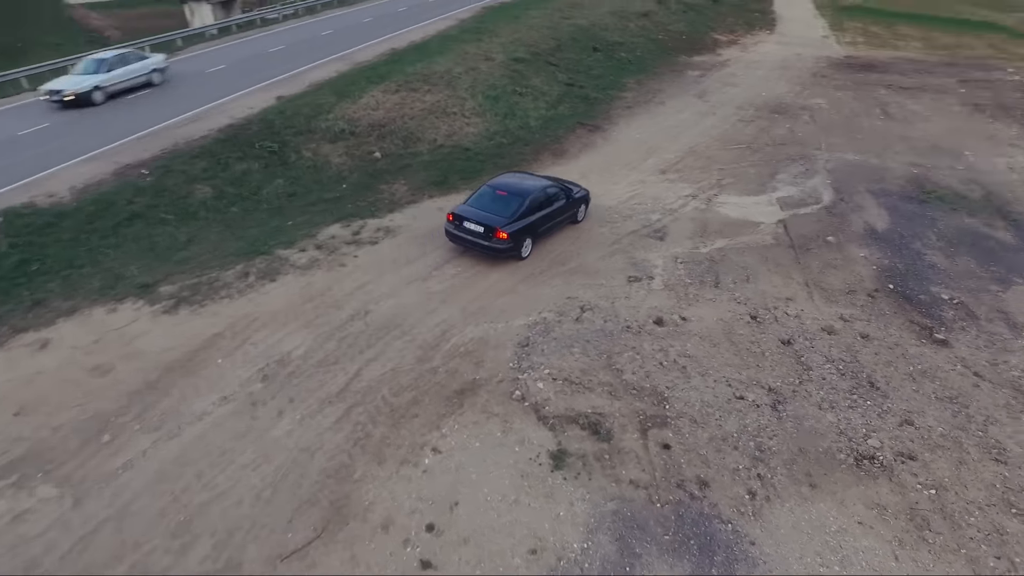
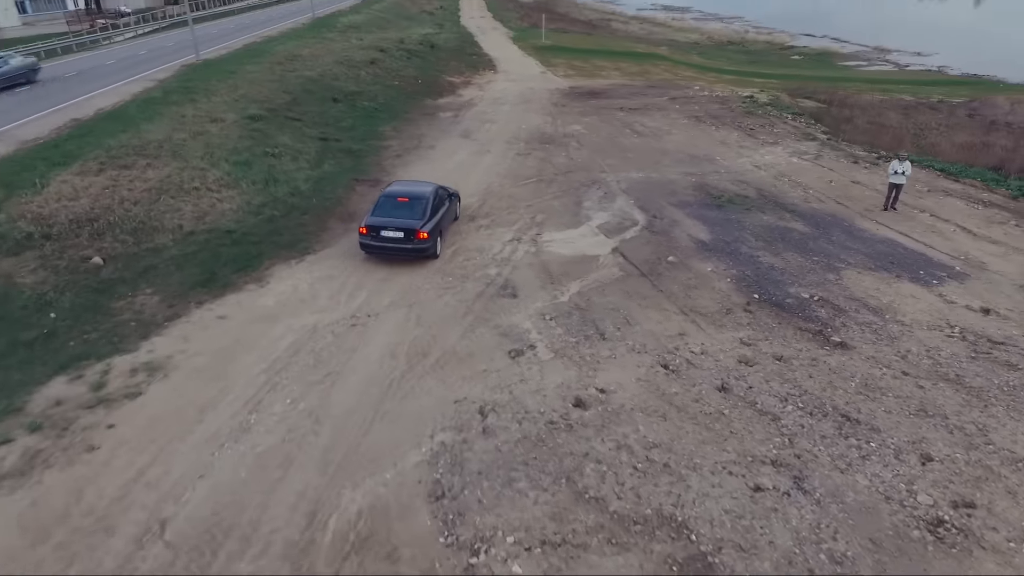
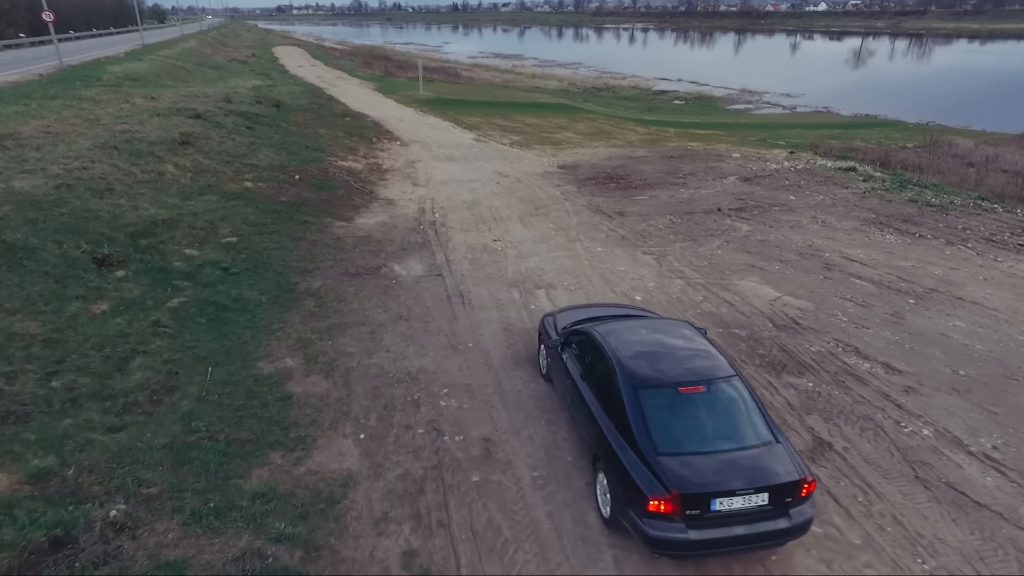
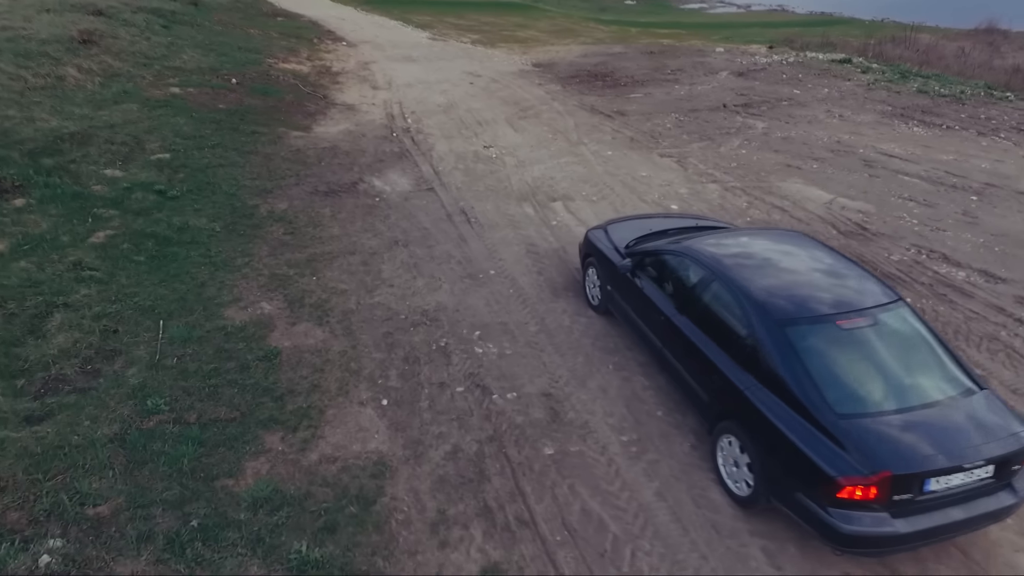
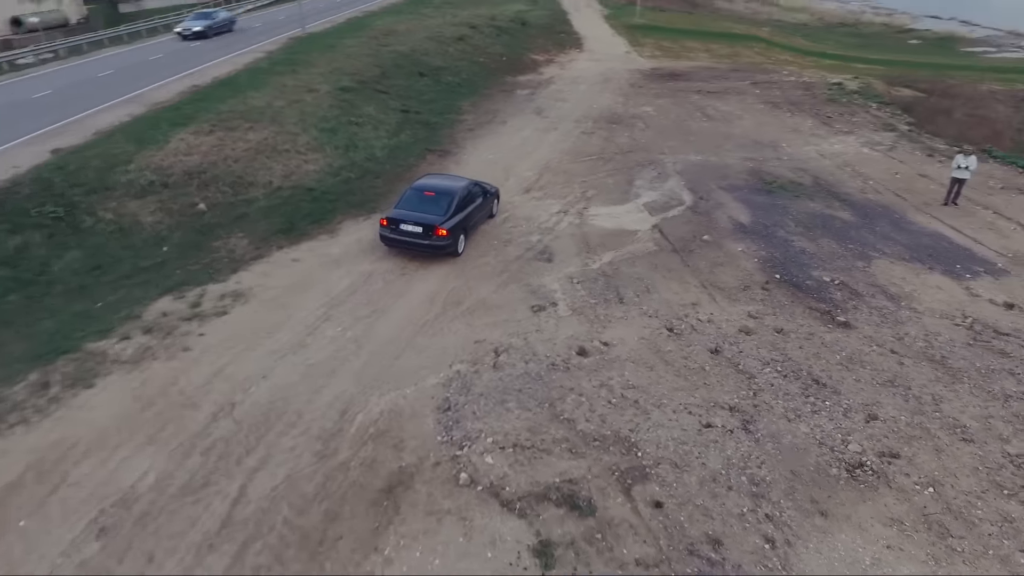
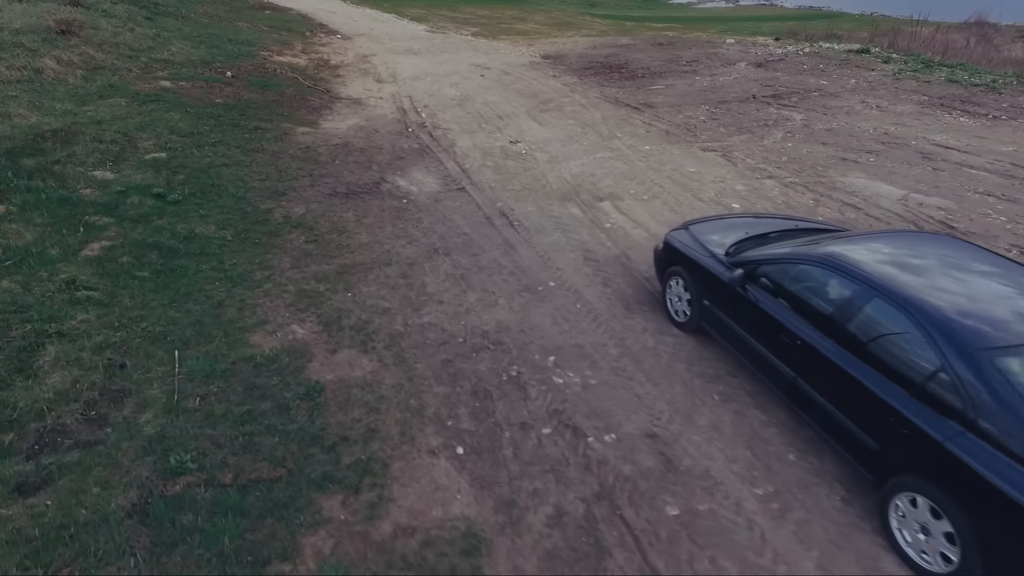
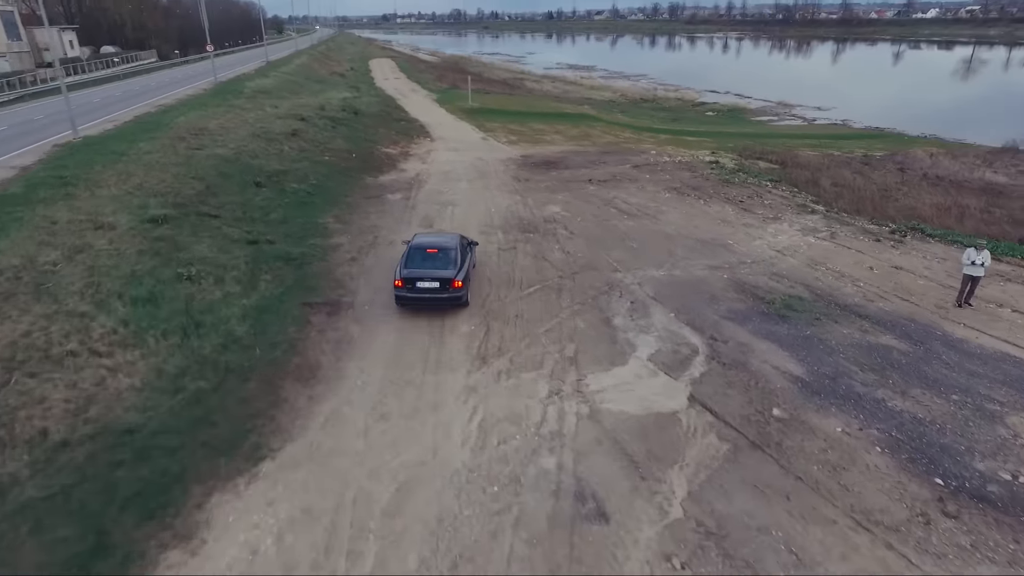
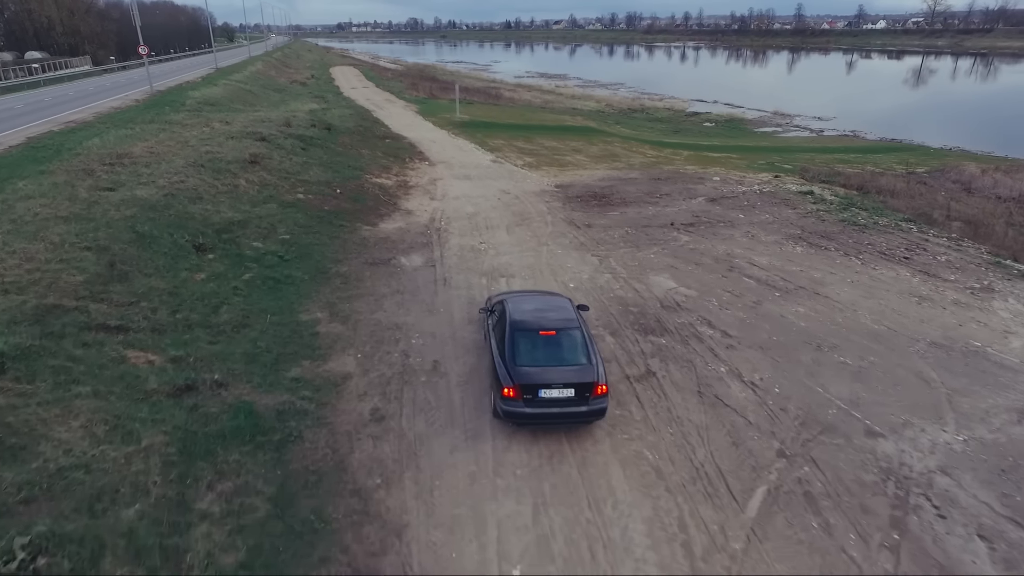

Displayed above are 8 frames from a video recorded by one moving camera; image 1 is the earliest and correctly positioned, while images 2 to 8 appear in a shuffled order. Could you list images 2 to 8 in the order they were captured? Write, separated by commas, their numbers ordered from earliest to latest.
5, 2, 7, 8, 3, 4, 6
